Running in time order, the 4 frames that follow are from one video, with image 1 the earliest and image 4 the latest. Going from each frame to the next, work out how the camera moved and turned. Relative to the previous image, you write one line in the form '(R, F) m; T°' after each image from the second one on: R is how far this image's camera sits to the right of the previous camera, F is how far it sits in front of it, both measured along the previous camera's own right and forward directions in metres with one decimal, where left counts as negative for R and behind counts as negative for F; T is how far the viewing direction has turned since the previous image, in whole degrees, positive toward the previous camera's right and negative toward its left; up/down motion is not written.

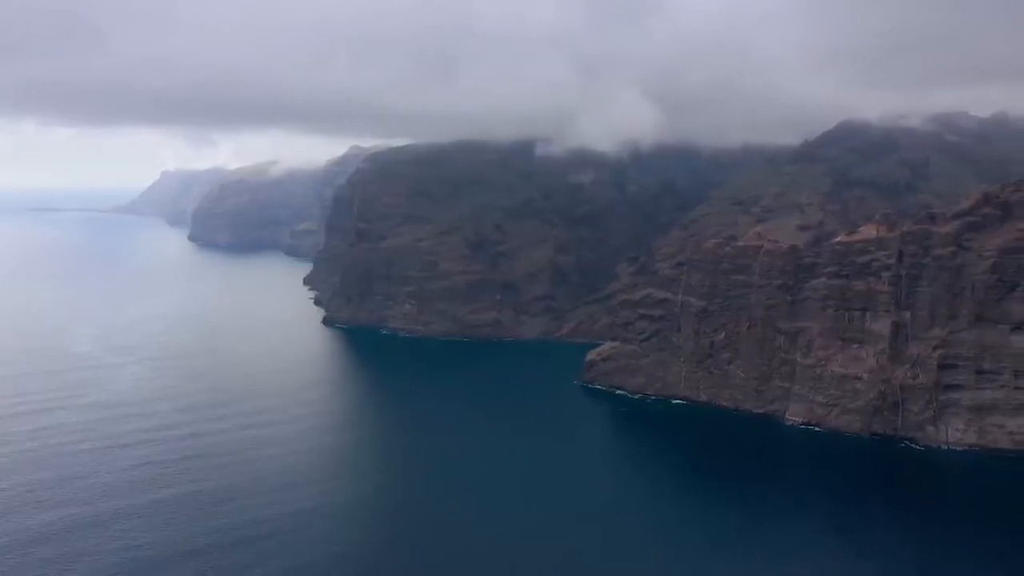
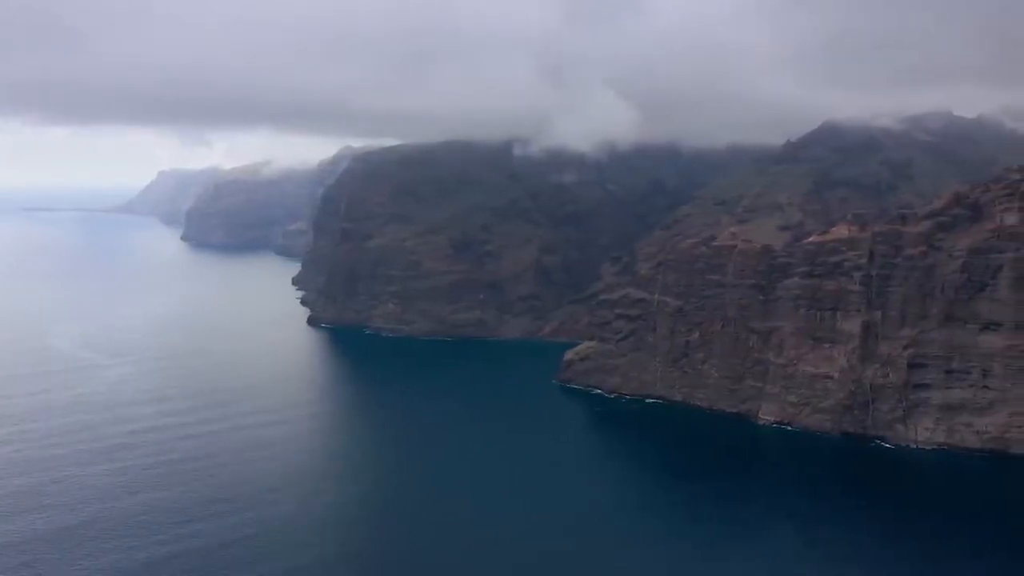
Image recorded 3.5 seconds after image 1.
(+2.4, -0.5) m; 0°
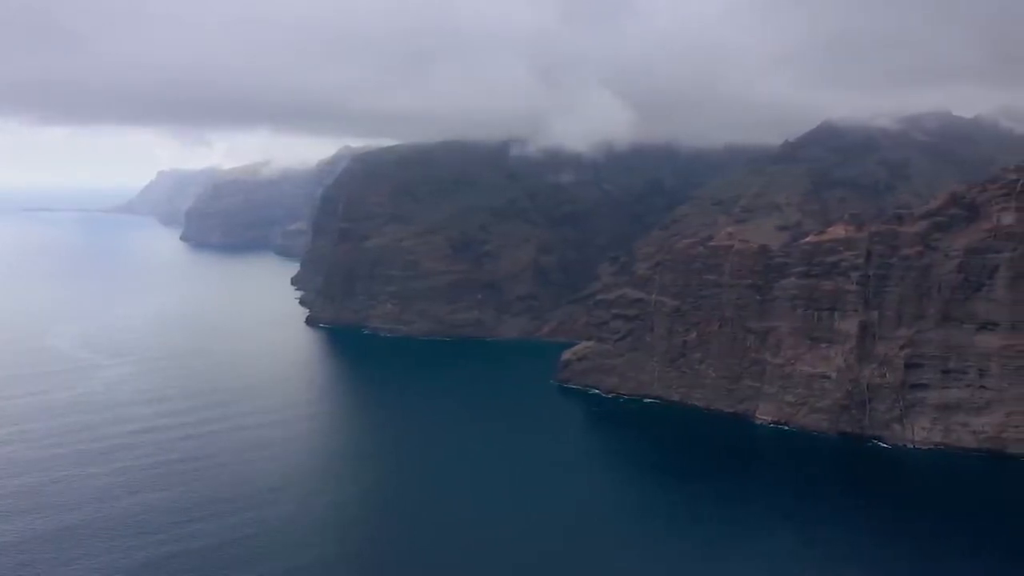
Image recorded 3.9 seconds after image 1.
(+0.3, 0.0) m; 0°
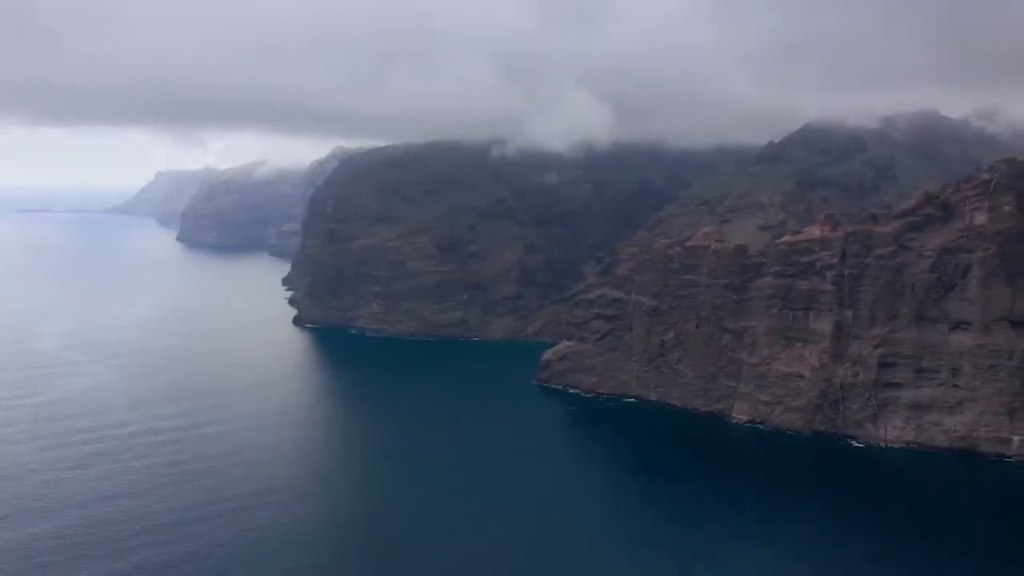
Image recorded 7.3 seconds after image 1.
(+2.1, -0.4) m; 0°
